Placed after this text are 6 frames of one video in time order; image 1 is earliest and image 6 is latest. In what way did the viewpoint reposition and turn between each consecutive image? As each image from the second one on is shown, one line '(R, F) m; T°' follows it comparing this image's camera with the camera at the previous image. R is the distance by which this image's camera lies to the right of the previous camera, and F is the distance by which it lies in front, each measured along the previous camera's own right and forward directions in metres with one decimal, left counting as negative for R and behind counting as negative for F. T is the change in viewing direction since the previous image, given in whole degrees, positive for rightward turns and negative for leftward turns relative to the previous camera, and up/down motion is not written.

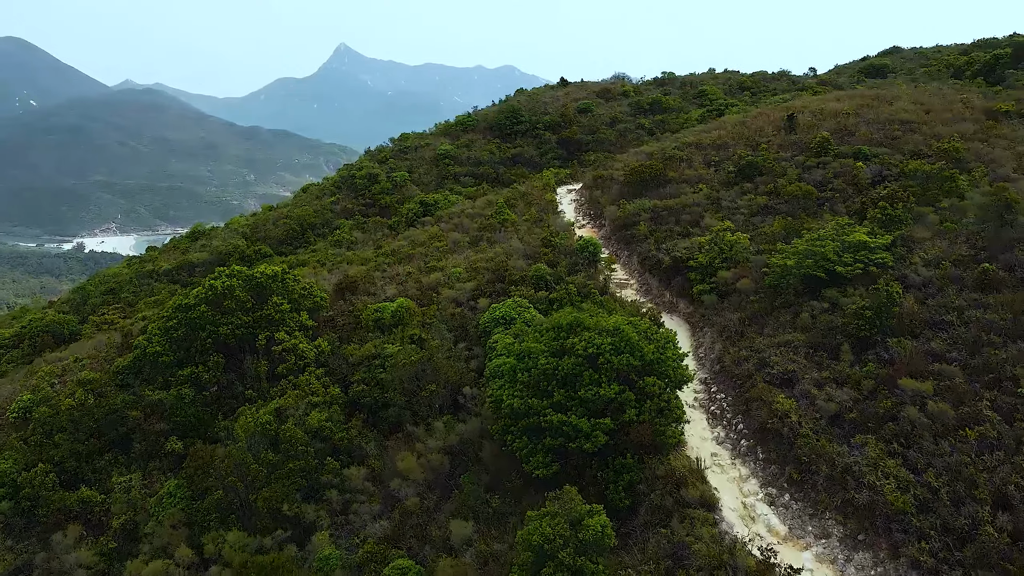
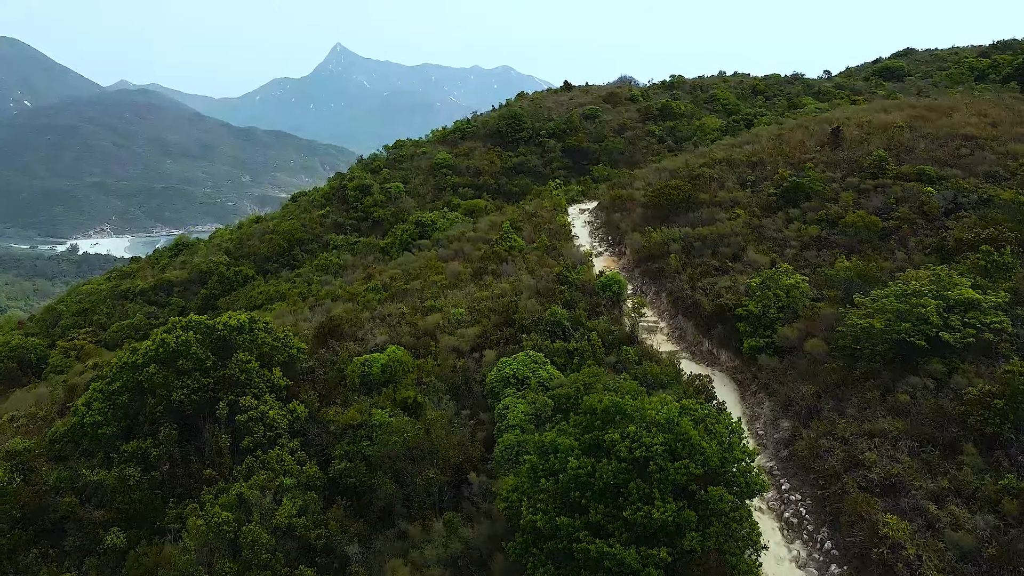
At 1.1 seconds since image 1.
(-0.2, +1.8) m; 0°
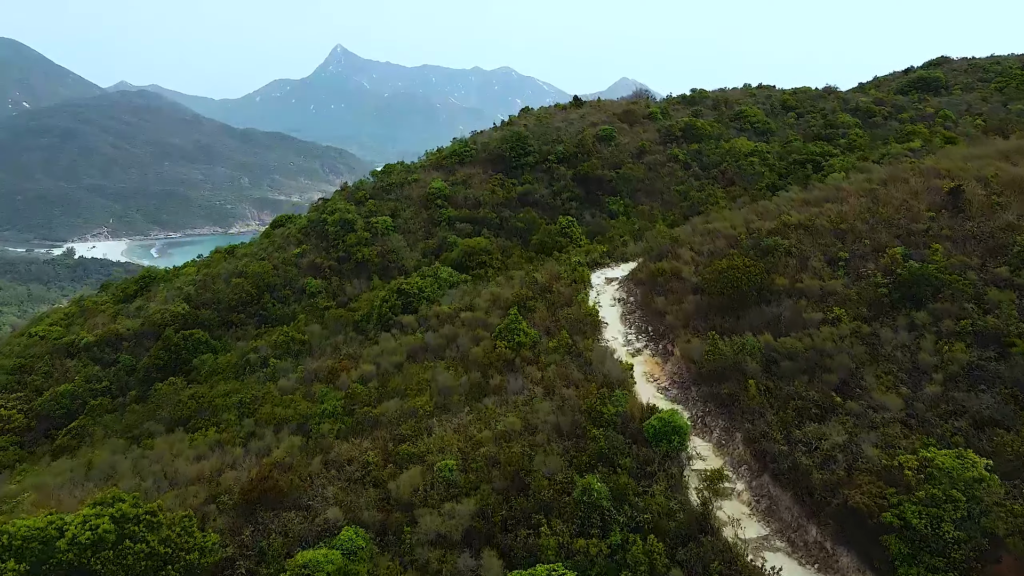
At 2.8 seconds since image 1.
(-0.1, +3.4) m; 0°
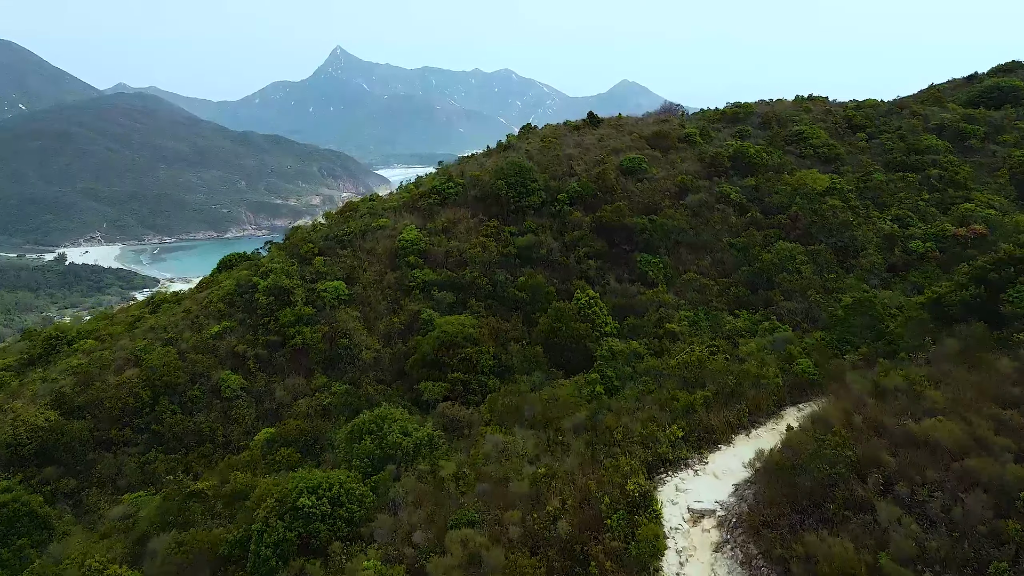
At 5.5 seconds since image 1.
(+0.1, +6.1) m; 0°
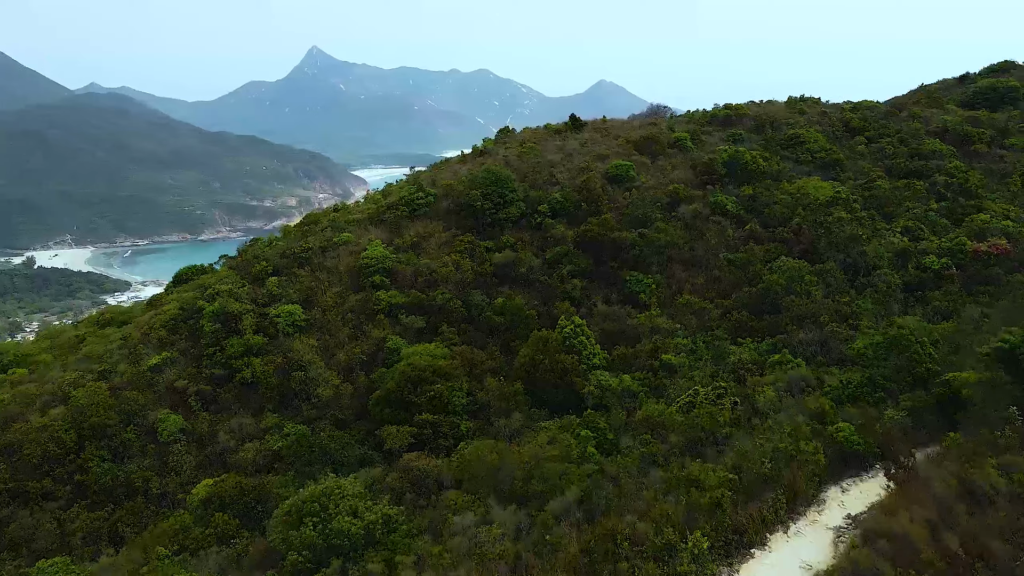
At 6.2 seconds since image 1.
(+0.1, +1.7) m; +1°
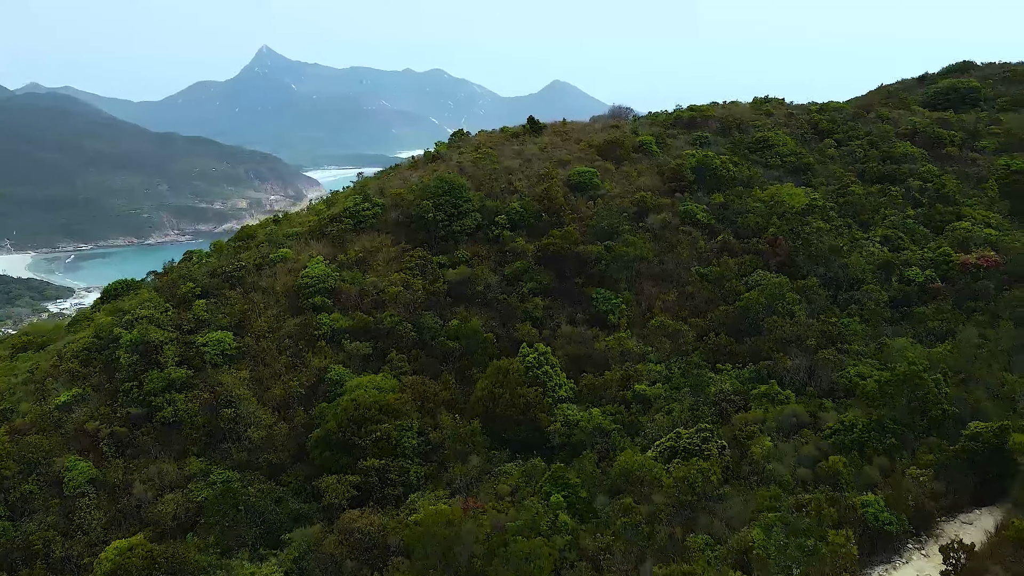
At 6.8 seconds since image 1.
(0.0, +1.4) m; +3°
